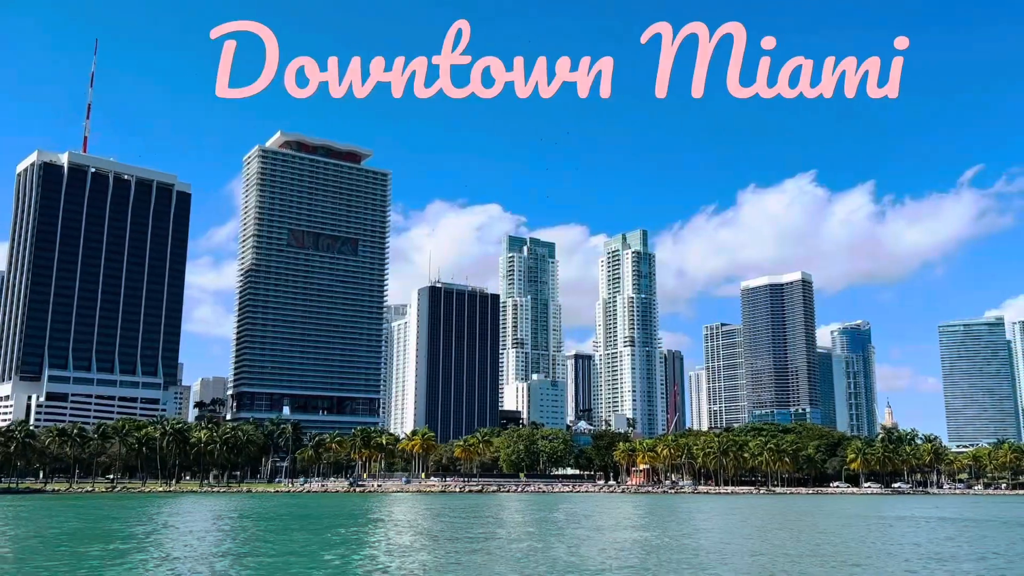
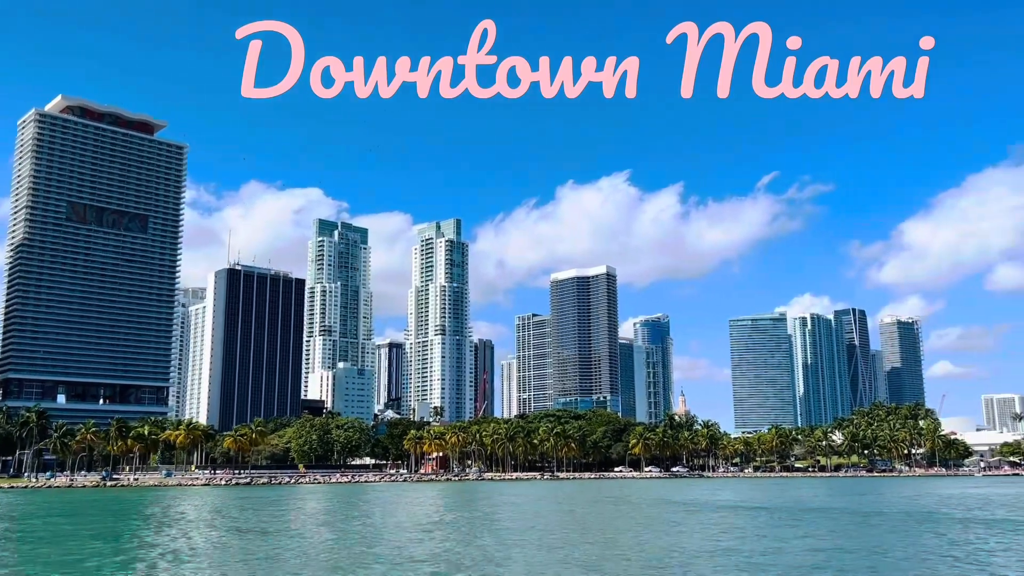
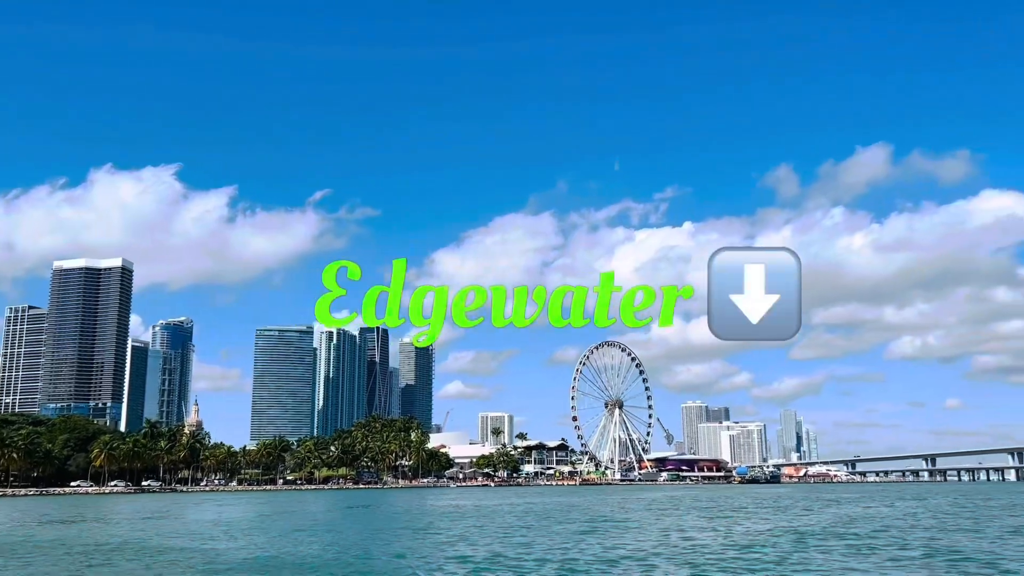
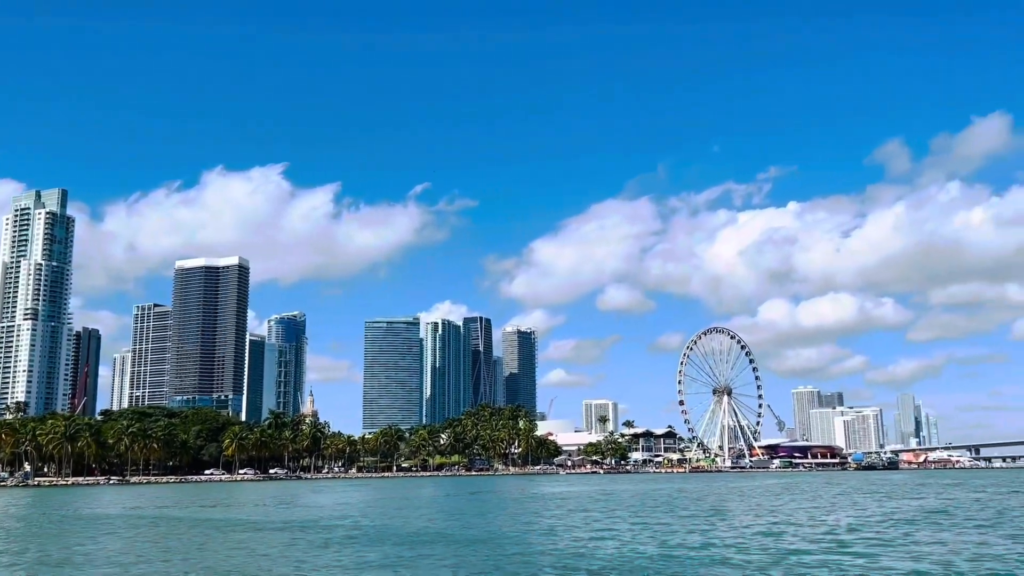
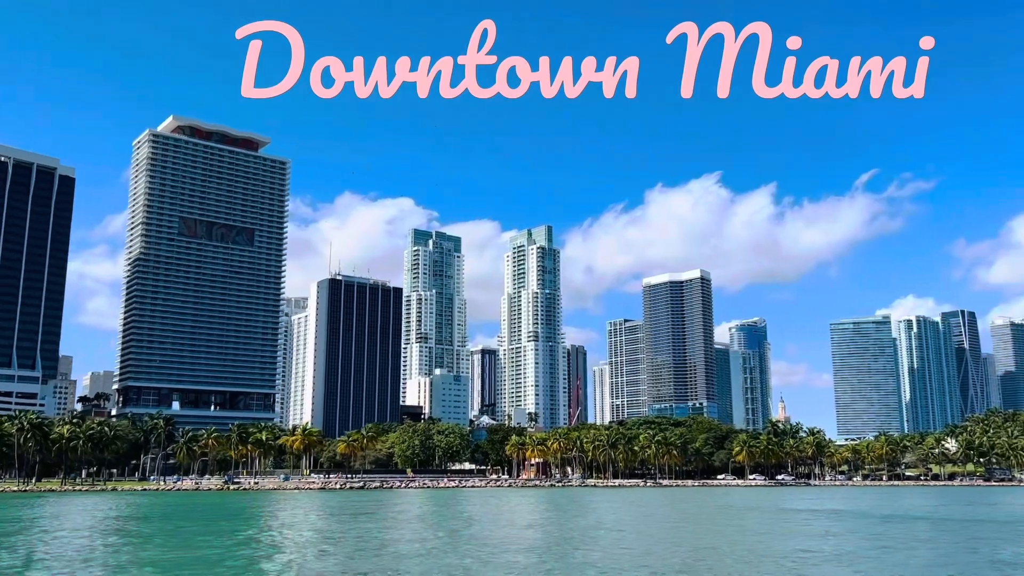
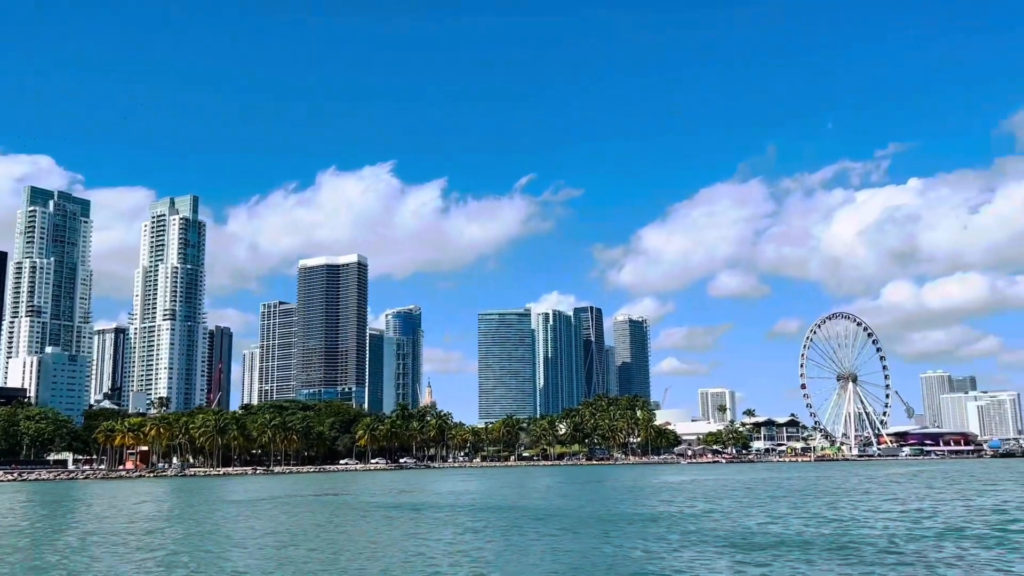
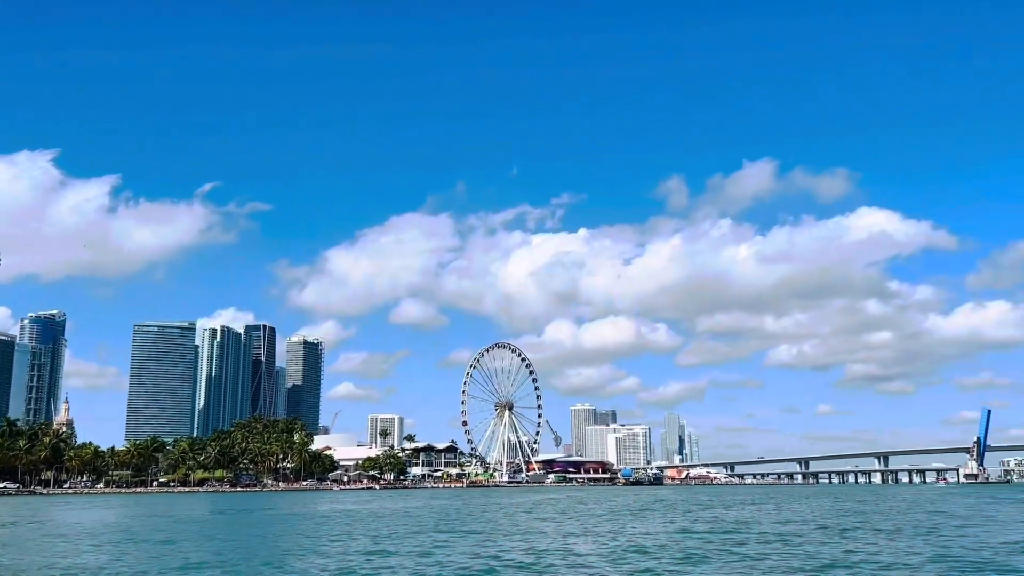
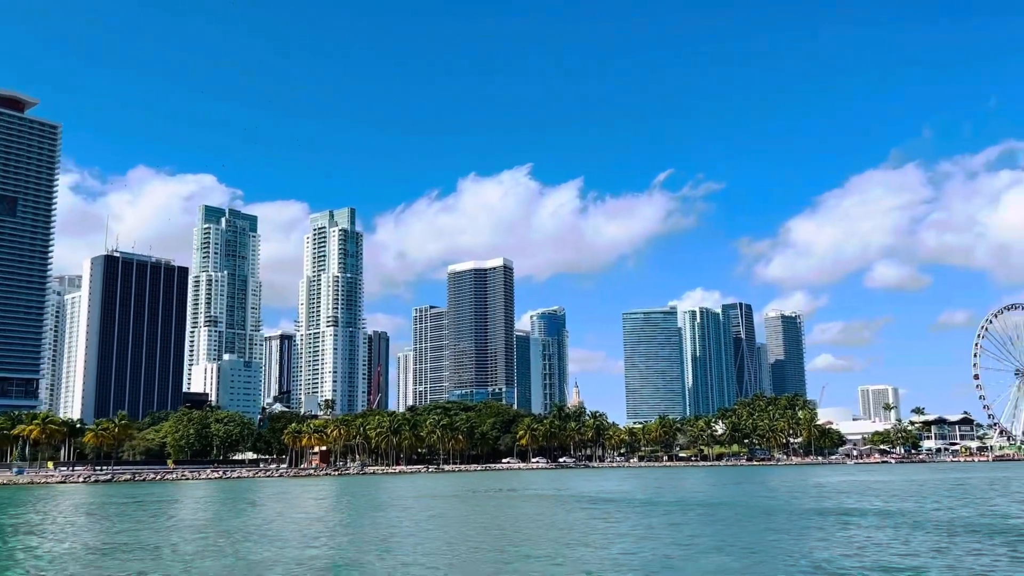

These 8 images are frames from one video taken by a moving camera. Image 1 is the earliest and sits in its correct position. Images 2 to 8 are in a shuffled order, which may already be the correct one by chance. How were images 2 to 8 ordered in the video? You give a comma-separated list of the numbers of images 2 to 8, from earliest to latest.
5, 2, 8, 6, 4, 3, 7
